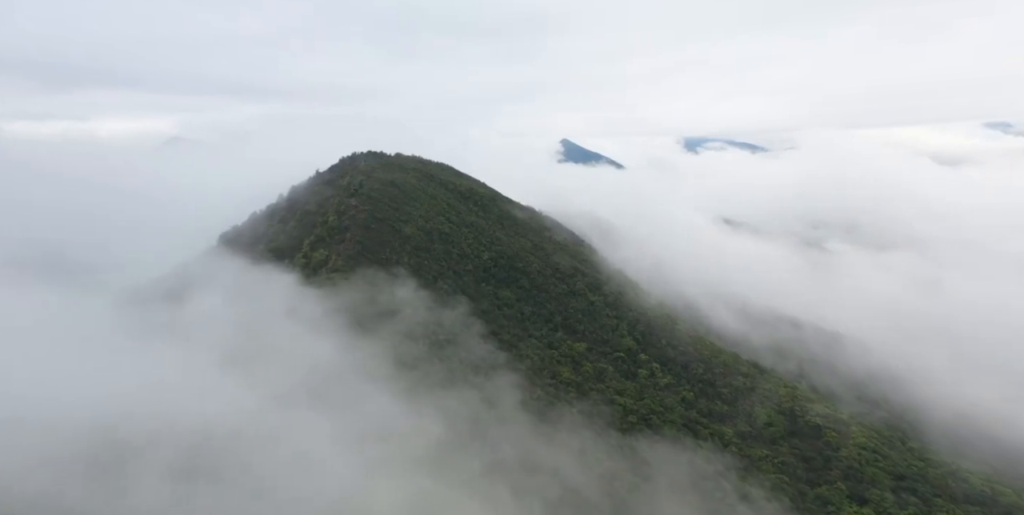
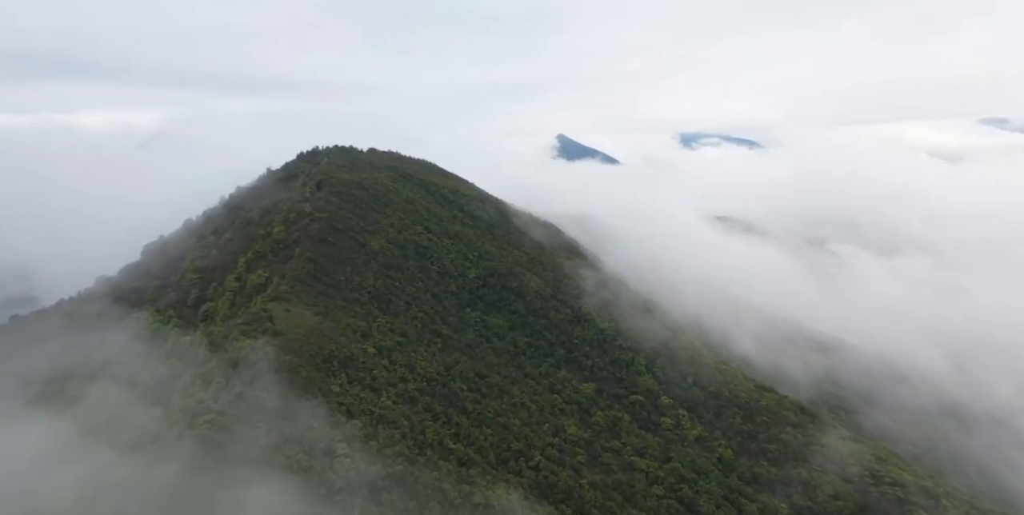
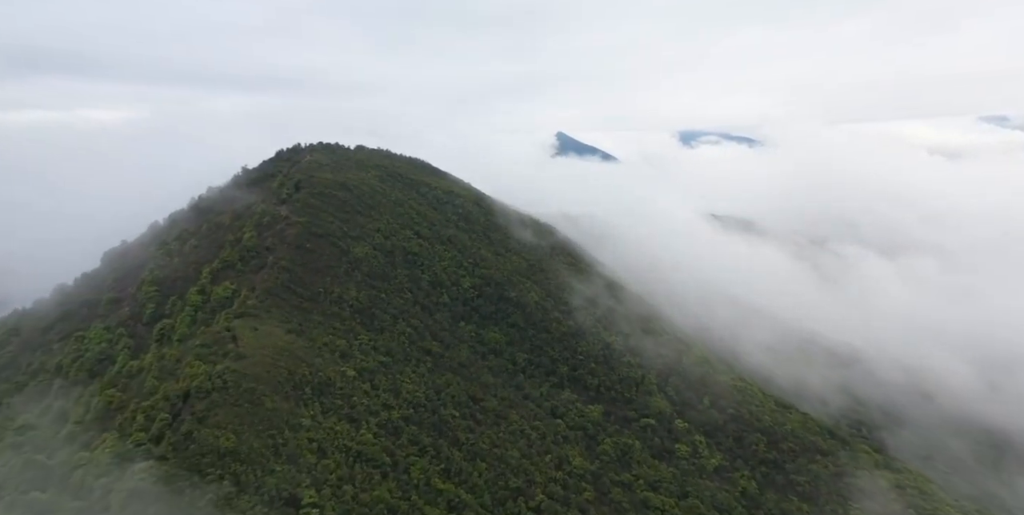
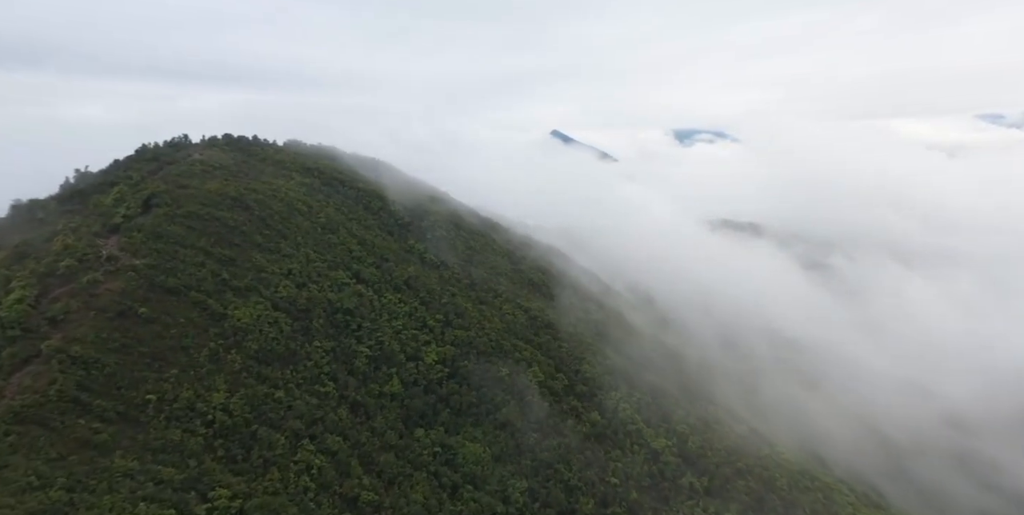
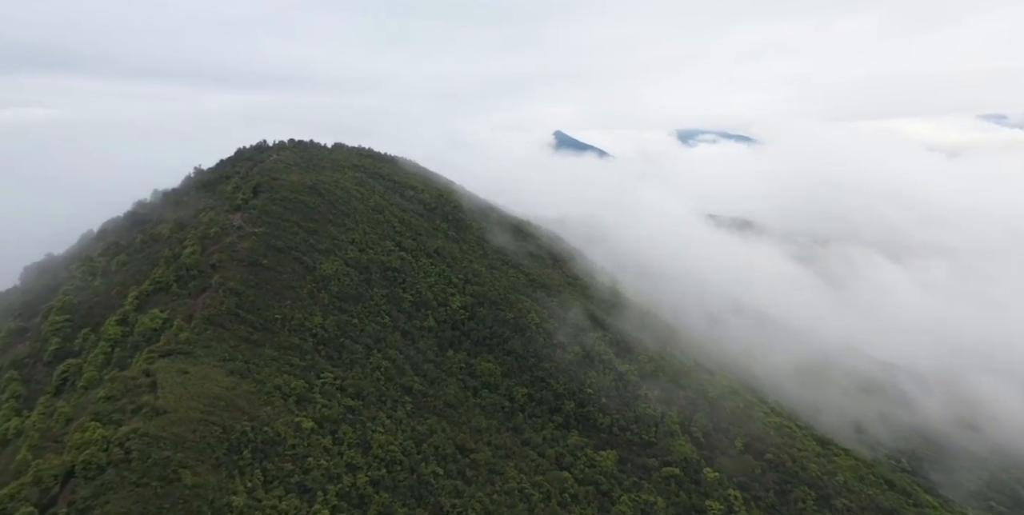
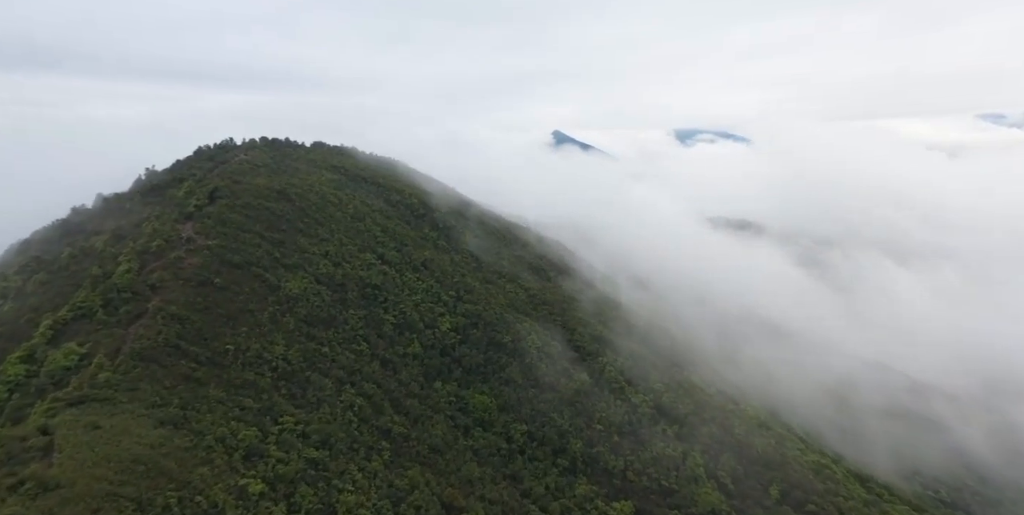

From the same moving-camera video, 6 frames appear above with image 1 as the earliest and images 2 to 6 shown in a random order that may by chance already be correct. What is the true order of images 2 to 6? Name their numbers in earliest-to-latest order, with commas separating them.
2, 3, 5, 6, 4
